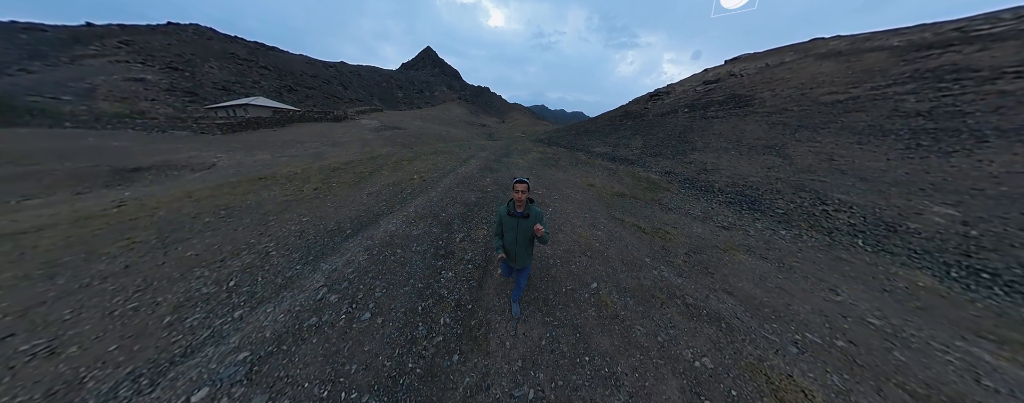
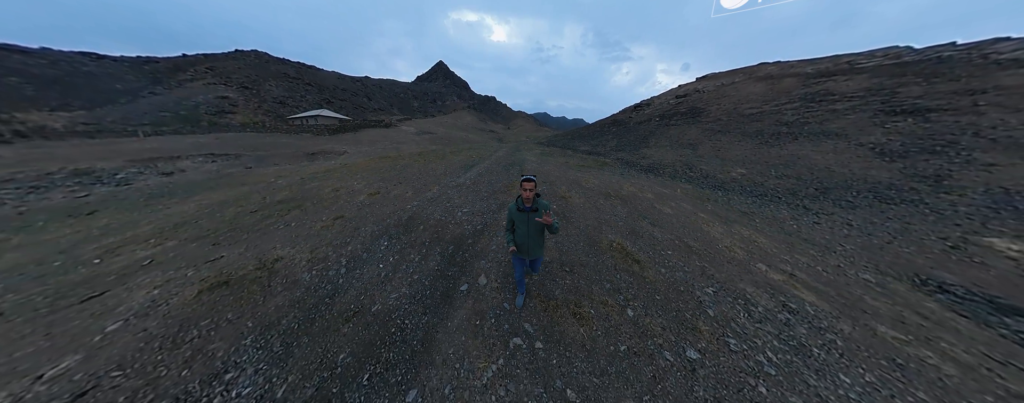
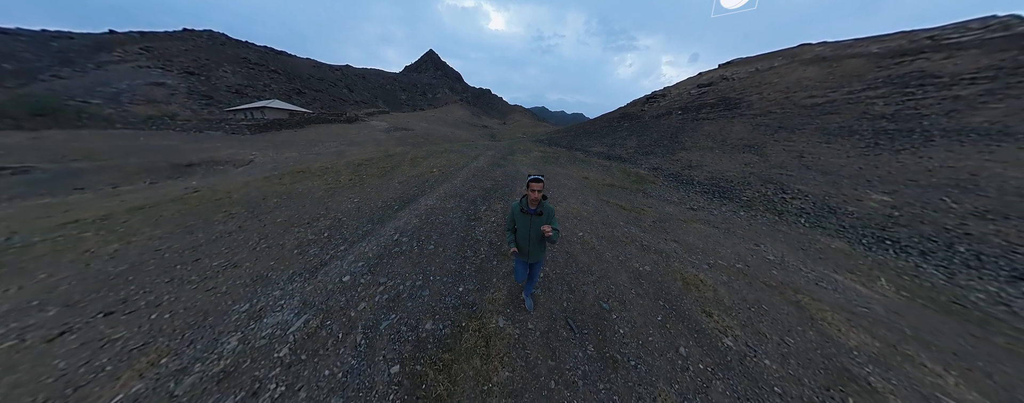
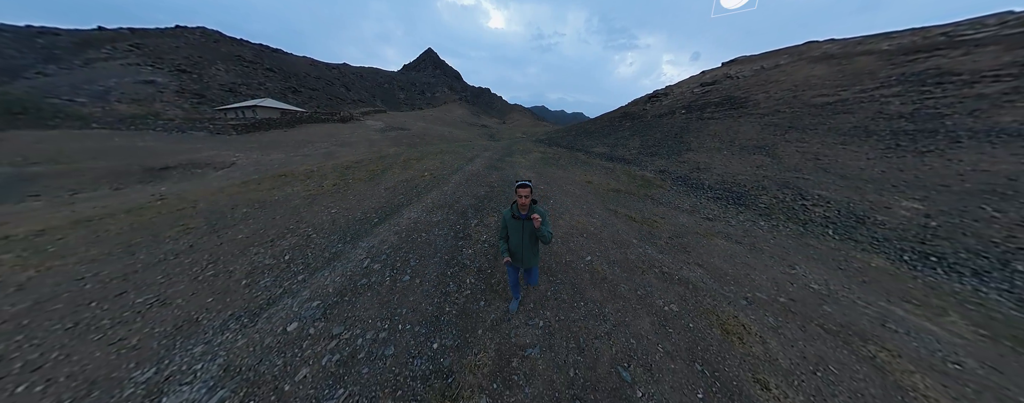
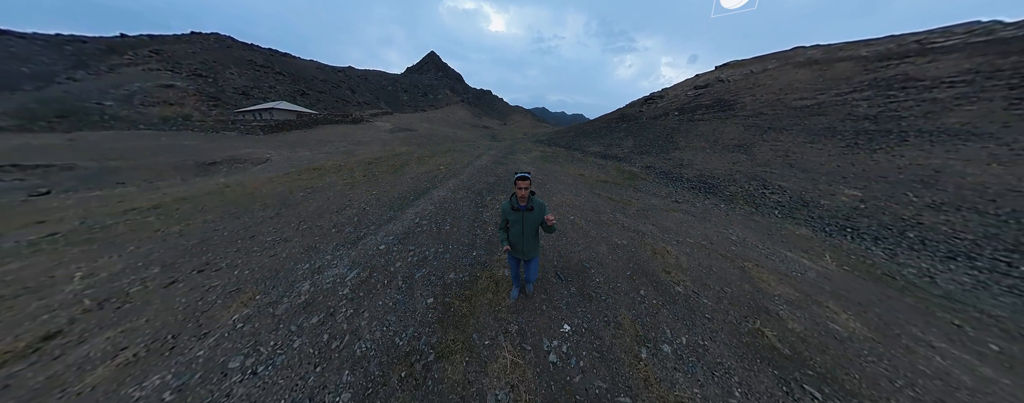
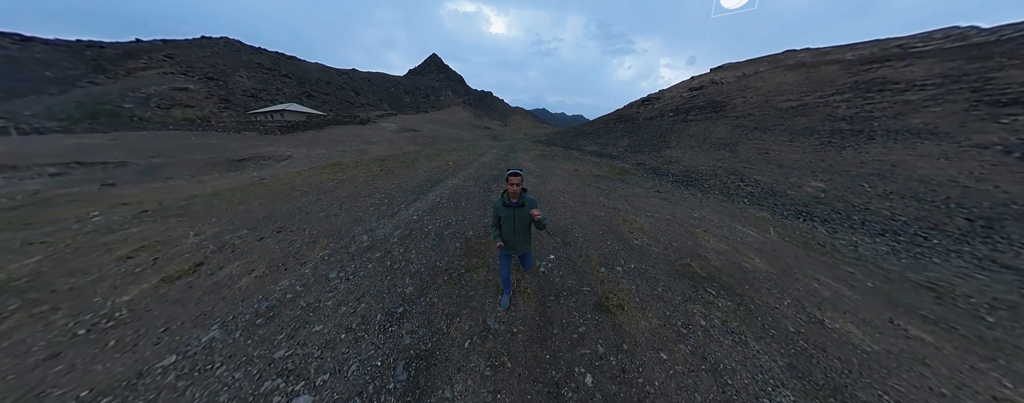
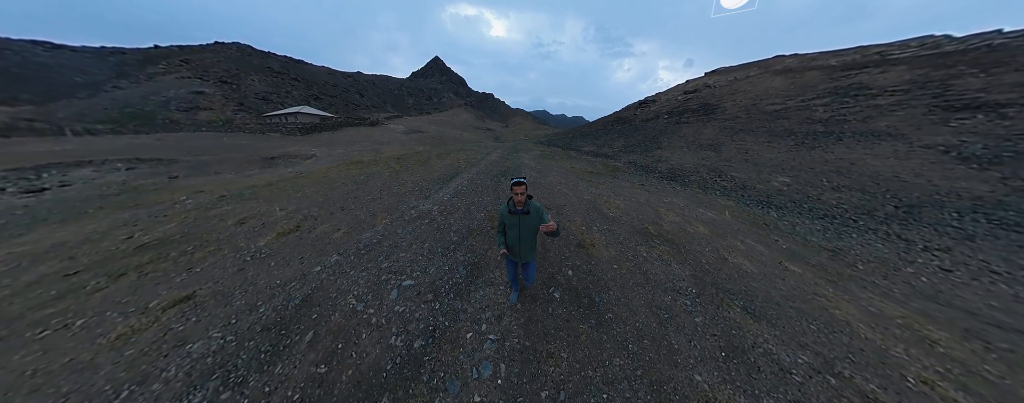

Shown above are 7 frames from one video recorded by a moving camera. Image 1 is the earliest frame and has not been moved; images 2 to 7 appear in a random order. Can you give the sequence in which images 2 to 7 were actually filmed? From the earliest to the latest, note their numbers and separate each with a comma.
4, 3, 5, 6, 7, 2
